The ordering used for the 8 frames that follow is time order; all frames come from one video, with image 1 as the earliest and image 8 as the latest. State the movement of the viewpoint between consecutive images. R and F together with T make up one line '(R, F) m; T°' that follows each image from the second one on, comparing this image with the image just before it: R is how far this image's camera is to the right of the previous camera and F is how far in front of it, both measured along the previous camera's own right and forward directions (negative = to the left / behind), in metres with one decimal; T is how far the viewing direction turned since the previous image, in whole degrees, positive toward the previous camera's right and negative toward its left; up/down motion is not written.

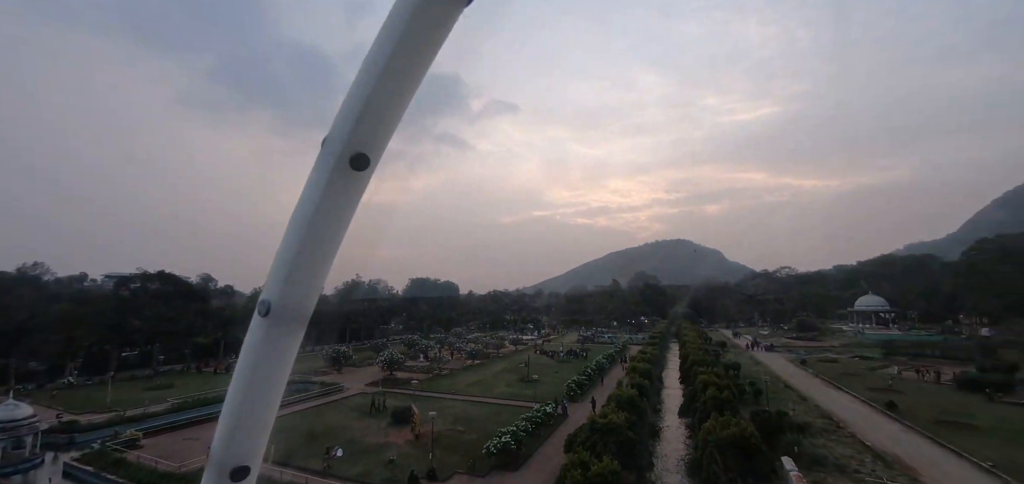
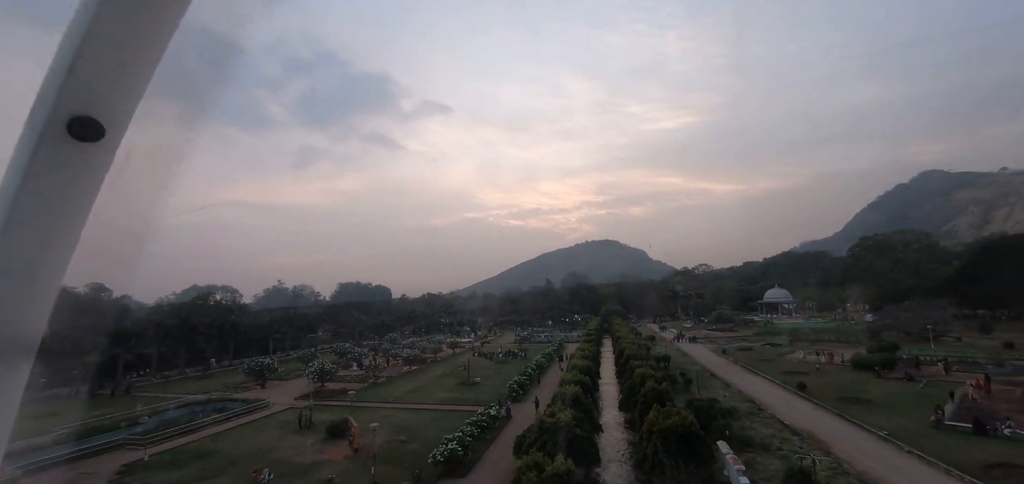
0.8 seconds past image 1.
(-0.4, +0.4) m; +9°
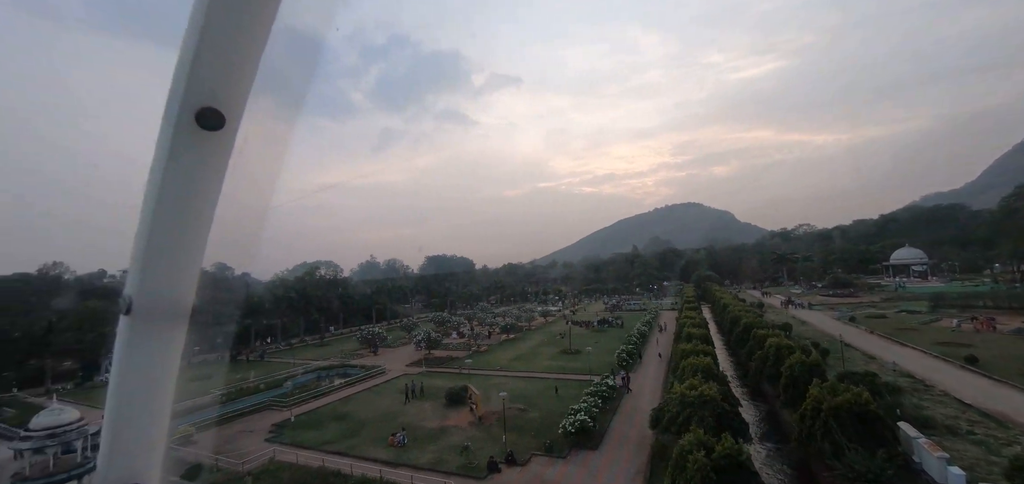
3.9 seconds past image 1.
(-1.9, +0.8) m; -9°
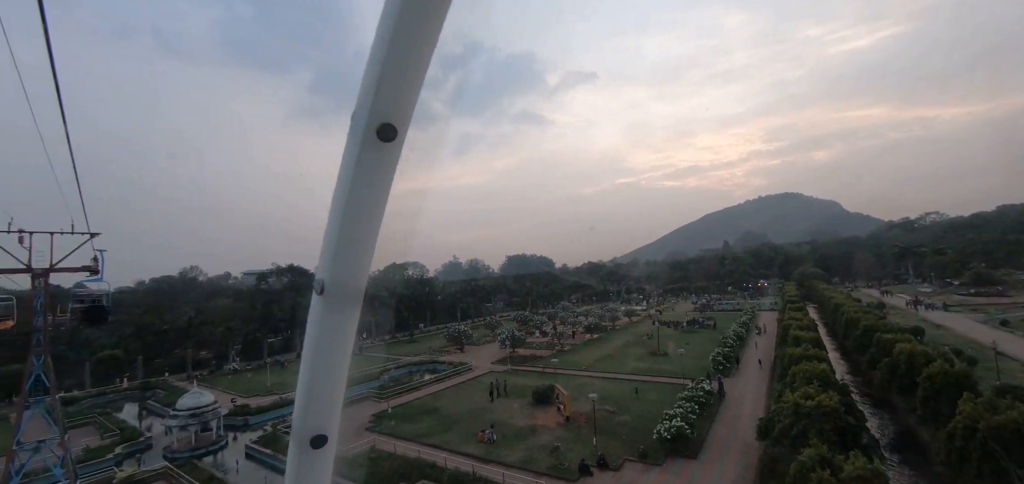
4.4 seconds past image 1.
(-0.3, +0.3) m; -10°
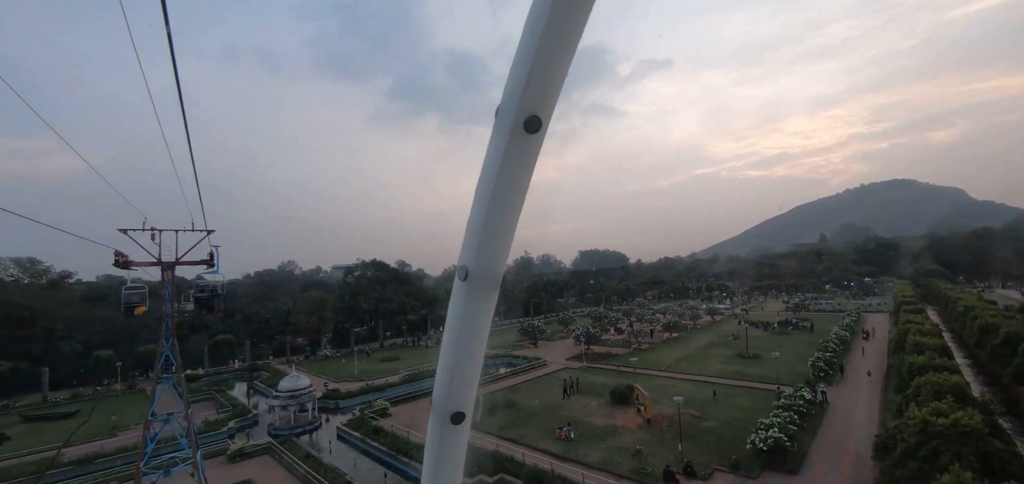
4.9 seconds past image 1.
(-0.2, +0.3) m; -9°
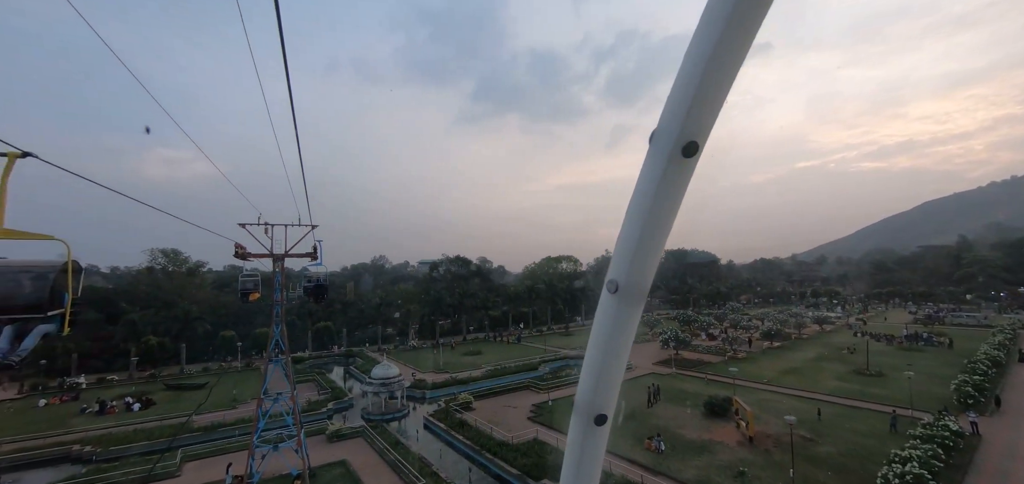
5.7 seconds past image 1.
(-0.2, +0.4) m; -11°
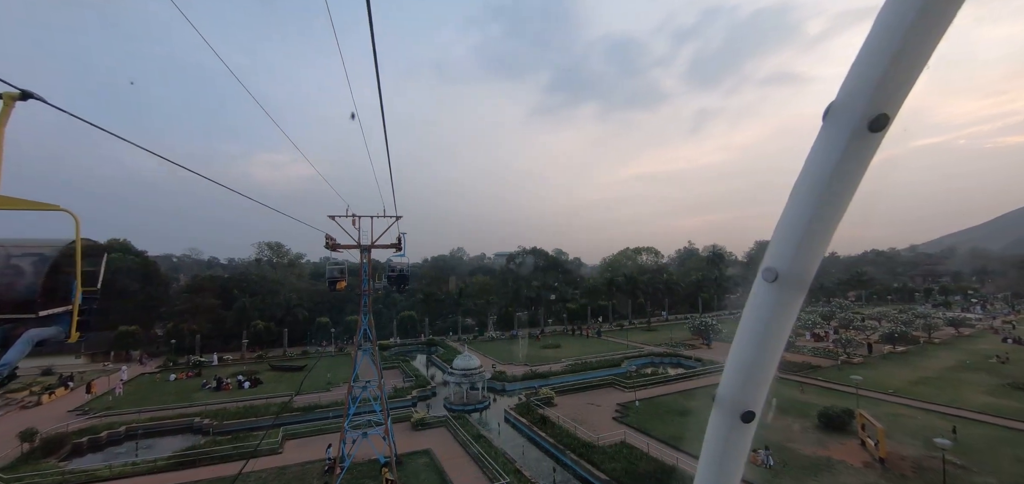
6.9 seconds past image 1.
(-0.2, +0.5) m; -10°
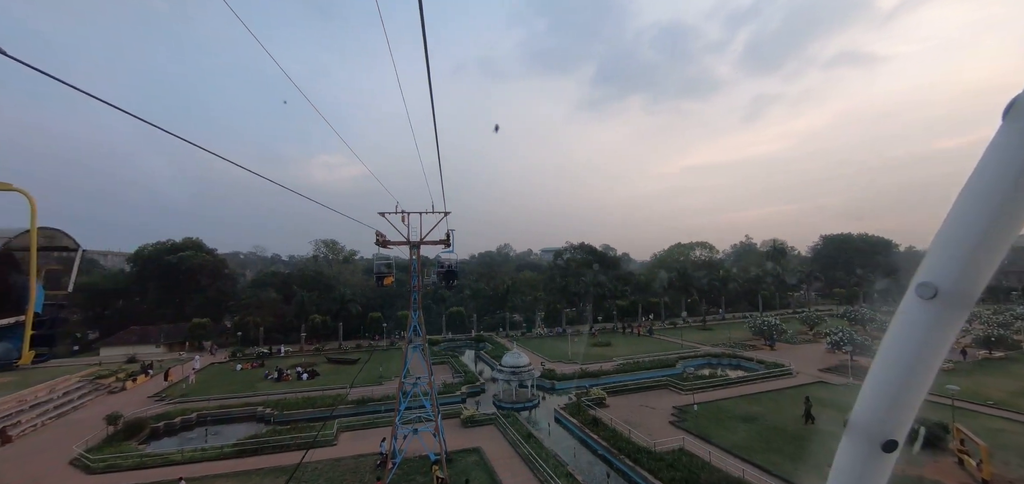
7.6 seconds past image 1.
(-0.1, +0.3) m; -6°
